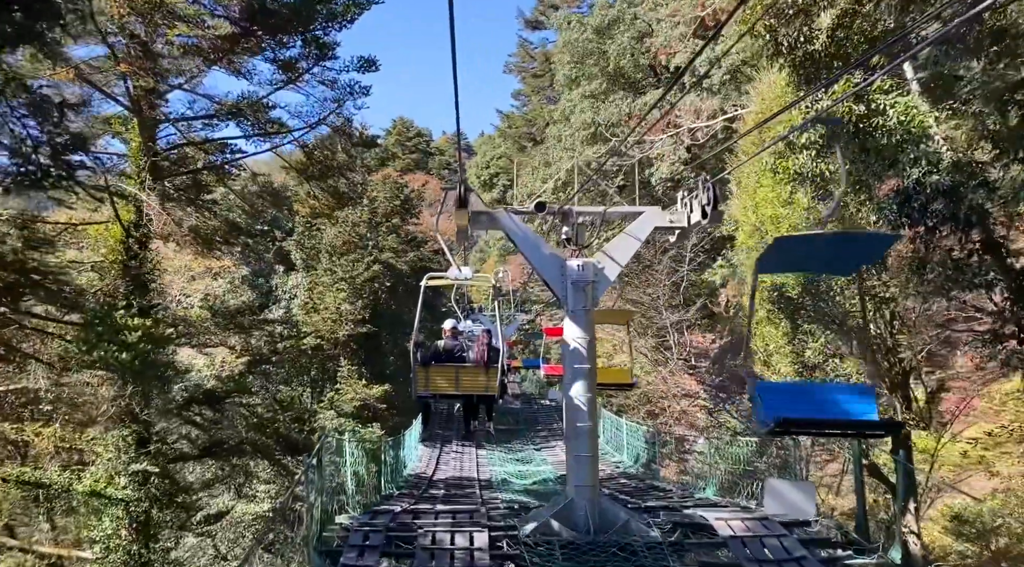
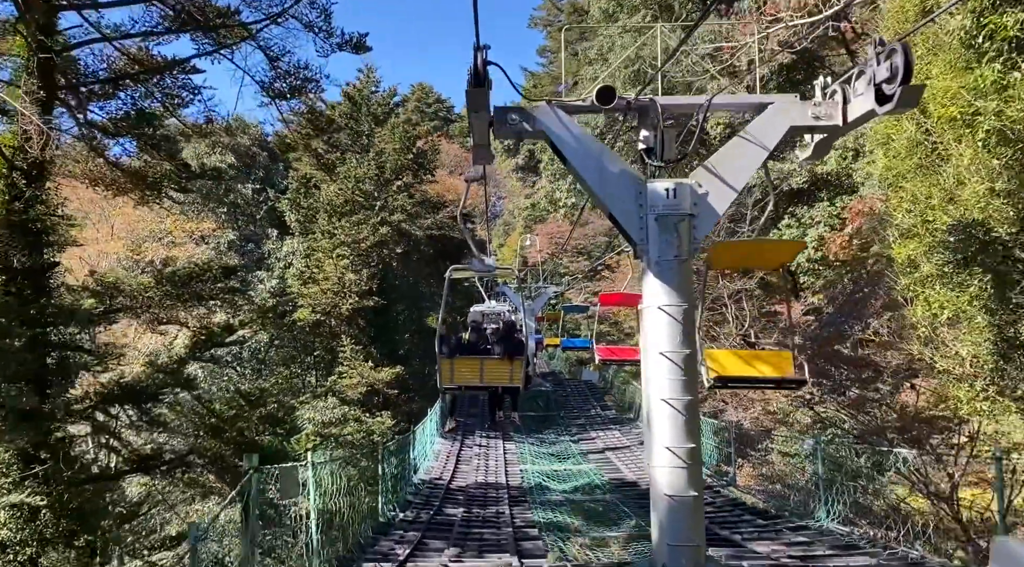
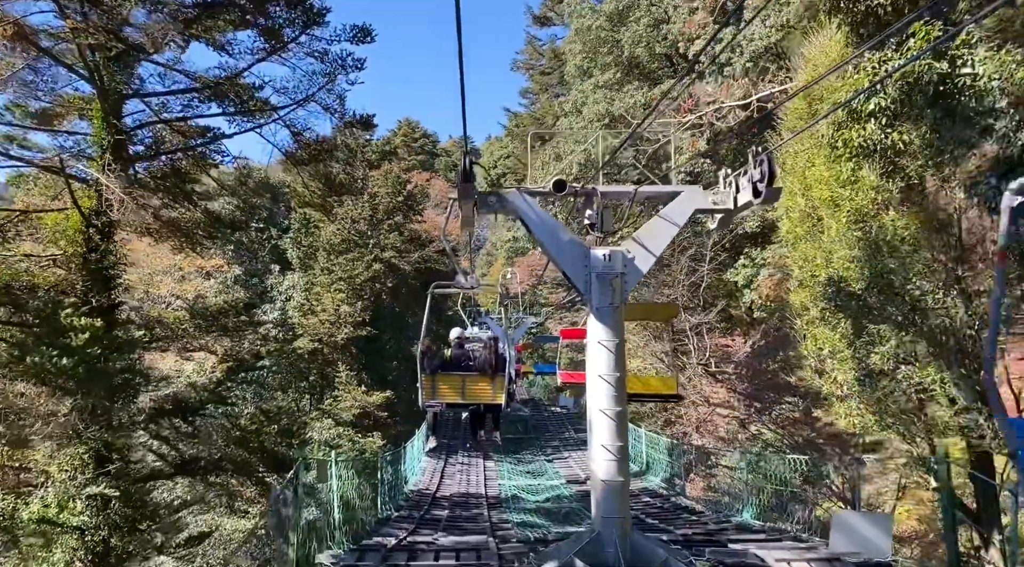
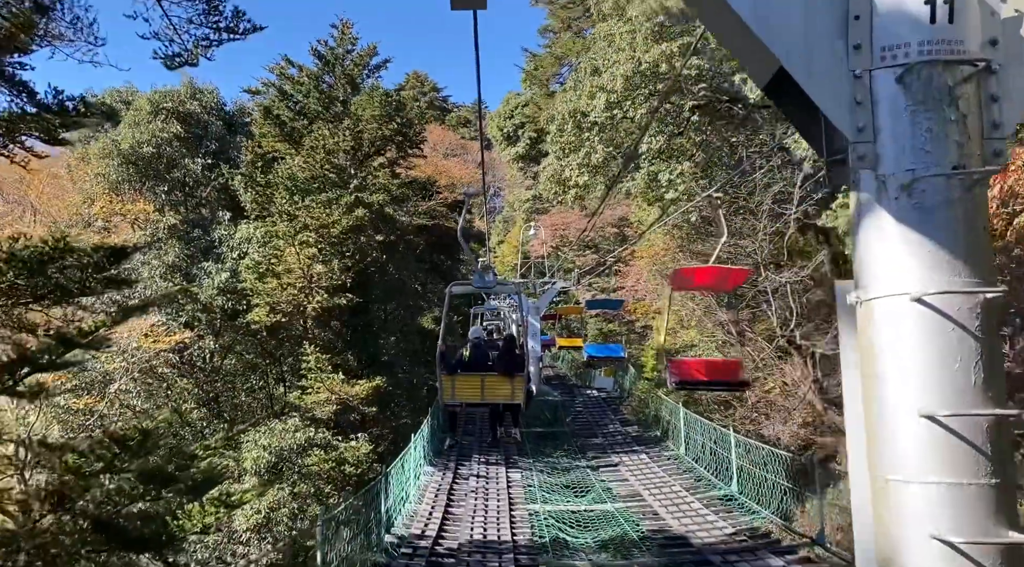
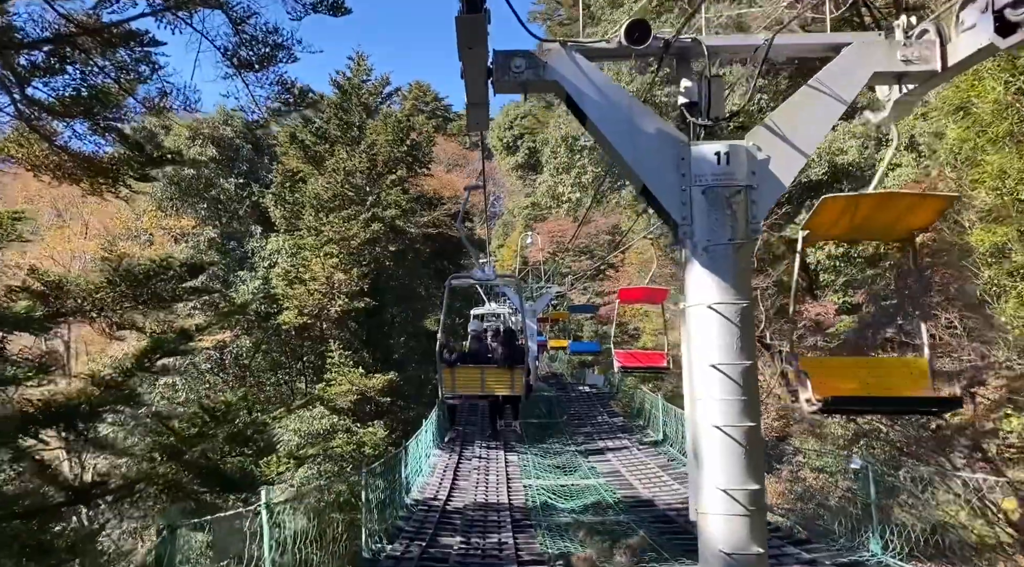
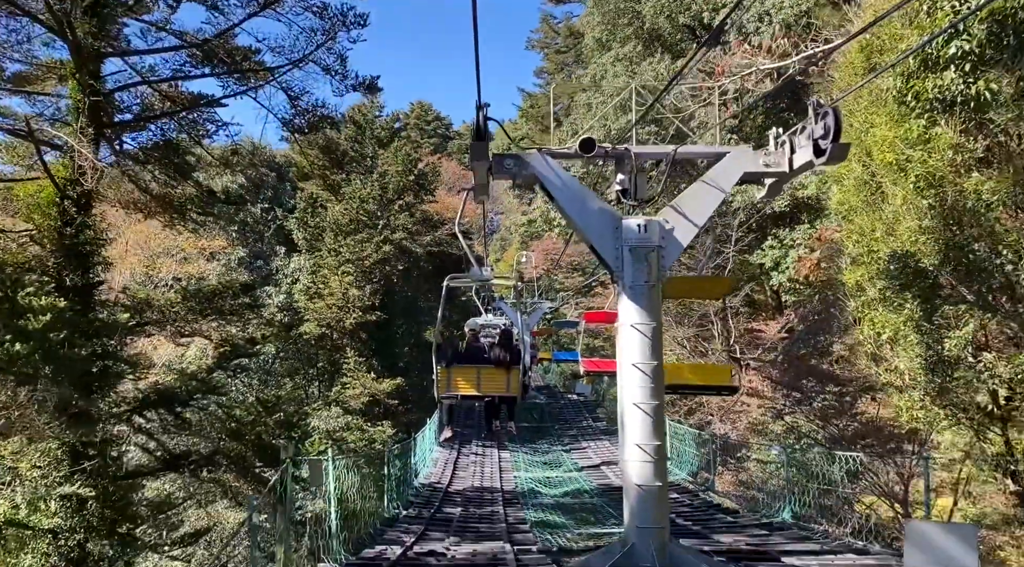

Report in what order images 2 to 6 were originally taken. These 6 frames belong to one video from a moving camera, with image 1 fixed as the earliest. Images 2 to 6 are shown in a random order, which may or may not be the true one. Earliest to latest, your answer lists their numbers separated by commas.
3, 6, 2, 5, 4
